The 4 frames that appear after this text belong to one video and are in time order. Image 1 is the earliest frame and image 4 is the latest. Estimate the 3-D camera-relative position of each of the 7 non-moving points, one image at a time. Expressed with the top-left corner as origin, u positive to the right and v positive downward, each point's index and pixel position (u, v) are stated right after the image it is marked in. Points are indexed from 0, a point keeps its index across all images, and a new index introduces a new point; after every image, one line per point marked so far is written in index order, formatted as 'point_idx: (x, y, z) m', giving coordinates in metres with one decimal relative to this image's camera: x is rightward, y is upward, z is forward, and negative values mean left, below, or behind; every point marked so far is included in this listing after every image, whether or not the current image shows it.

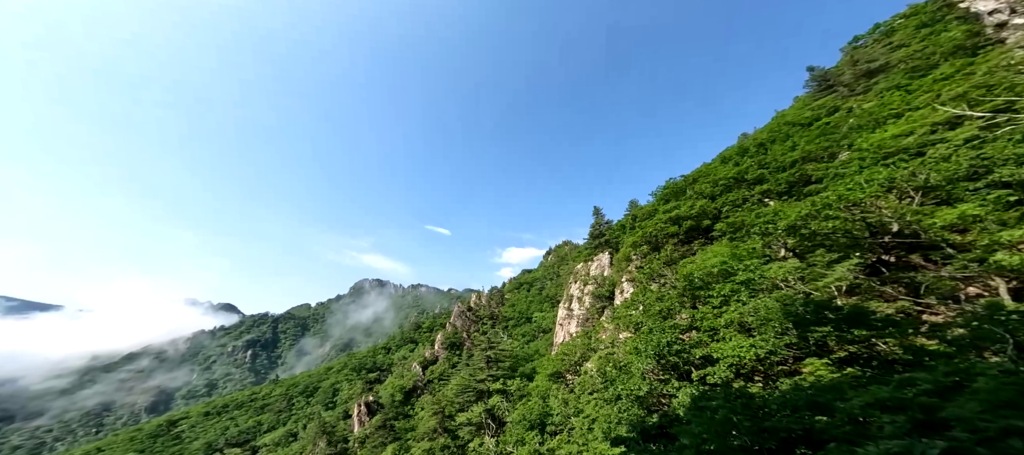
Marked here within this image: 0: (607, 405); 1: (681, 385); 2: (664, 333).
0: (+6.2, -12.8, +21.6) m
1: (+9.3, -8.7, +16.2) m
2: (+9.1, -6.1, +18.0) m
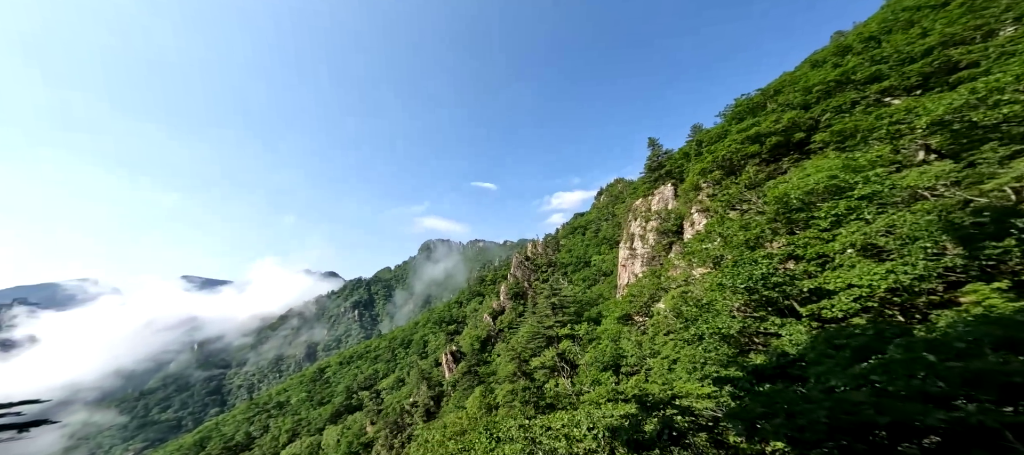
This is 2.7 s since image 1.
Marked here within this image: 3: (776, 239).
0: (+11.5, -8.2, +21.9) m
1: (+13.4, -4.8, +15.6) m
2: (+13.0, -2.0, +17.0) m
3: (+14.2, -0.6, +17.2) m
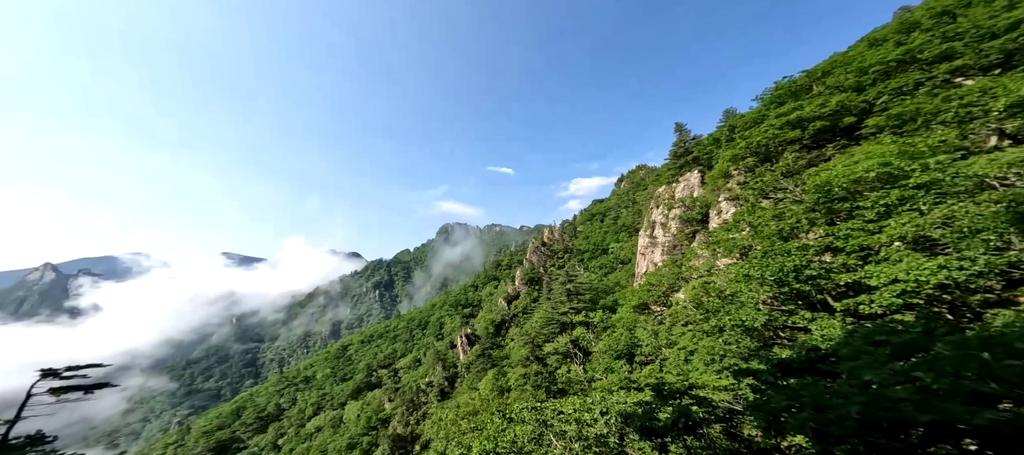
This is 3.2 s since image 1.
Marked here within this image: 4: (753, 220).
0: (+12.7, -7.5, +21.6) m
1: (+14.4, -4.3, +15.1) m
2: (+14.1, -1.4, +16.3) m
3: (+15.4, -0.2, +16.5) m
4: (+14.7, +0.5, +19.6) m
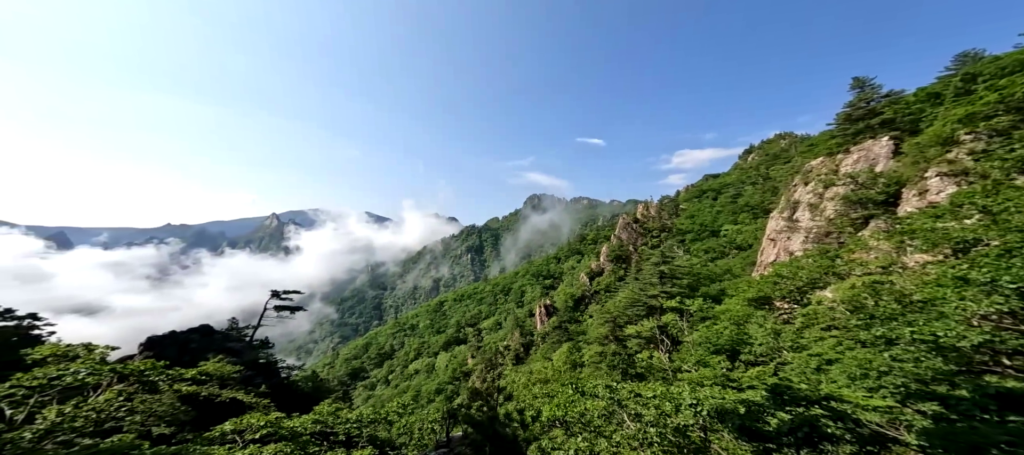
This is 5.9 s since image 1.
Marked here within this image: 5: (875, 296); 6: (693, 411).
0: (+19.3, -6.5, +17.4) m
1: (+19.6, -4.0, +10.4) m
2: (+19.8, -1.1, +11.5) m
3: (+21.1, +0.1, +11.2) m
4: (+21.2, +1.1, +14.4) m
5: (+20.6, -3.9, +18.2) m
6: (+12.1, -11.0, +18.7) m
